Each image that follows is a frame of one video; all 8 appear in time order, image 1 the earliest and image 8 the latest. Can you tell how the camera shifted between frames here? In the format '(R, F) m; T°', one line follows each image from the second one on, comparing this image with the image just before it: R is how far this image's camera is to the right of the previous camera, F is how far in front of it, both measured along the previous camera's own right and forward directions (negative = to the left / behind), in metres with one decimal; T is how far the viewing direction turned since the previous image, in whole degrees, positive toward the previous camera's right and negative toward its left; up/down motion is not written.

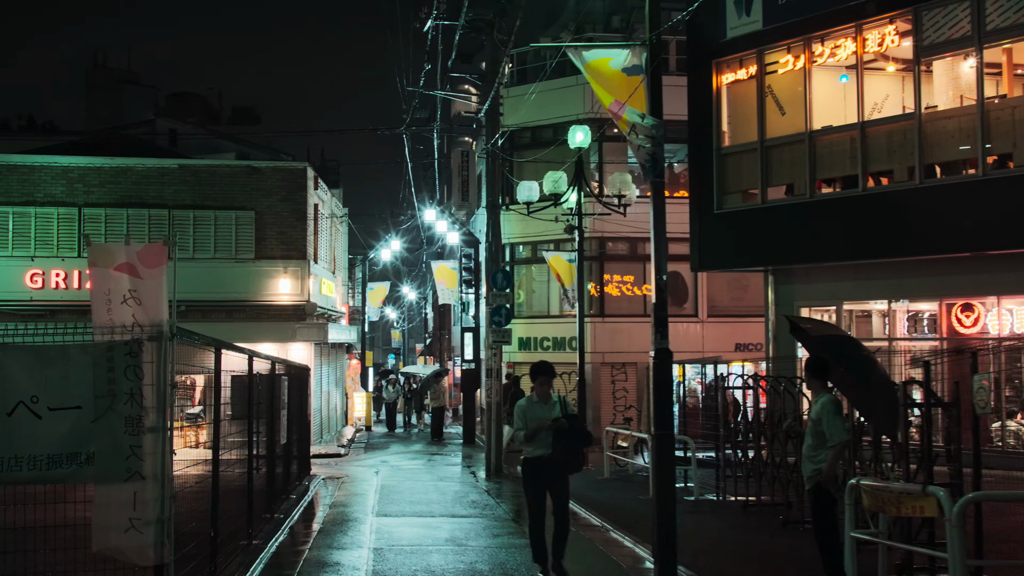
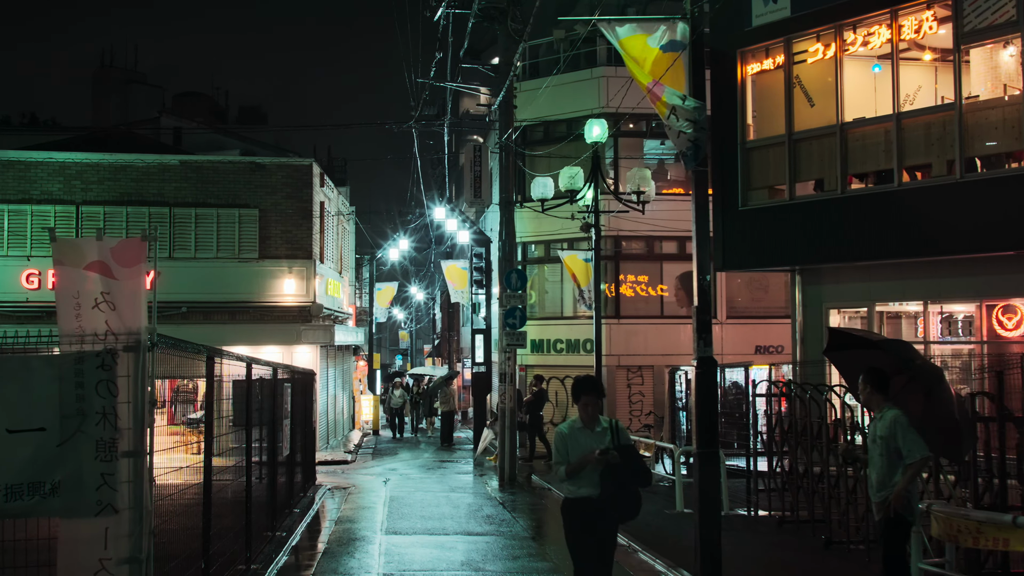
(-0.1, +0.7) m; 0°
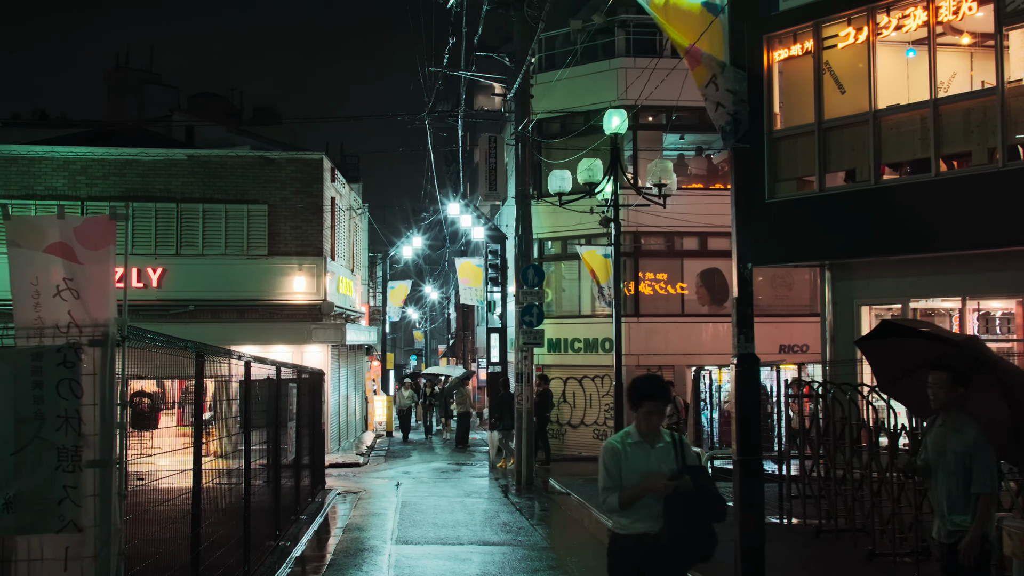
(0.0, +0.6) m; -1°
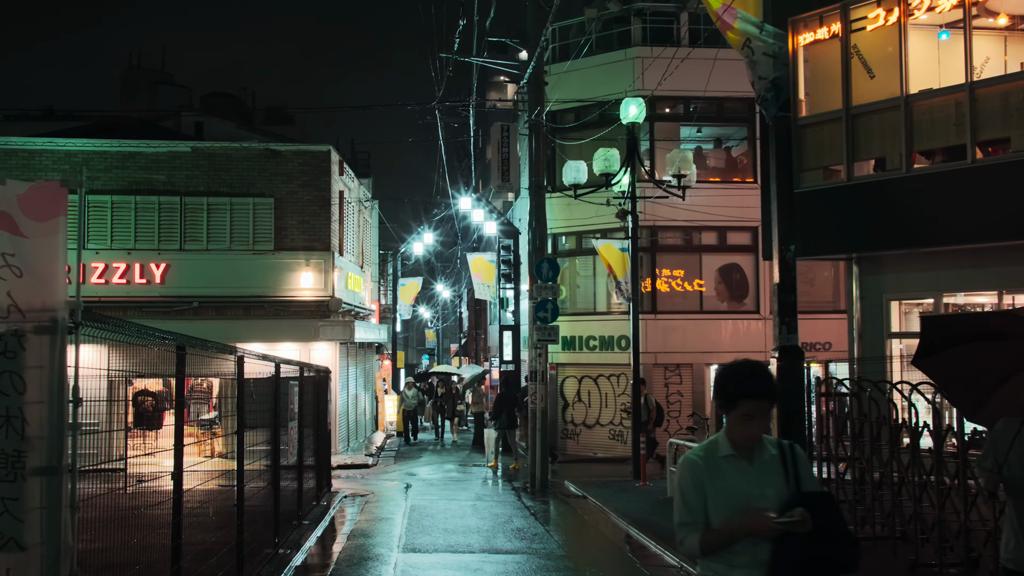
(0.0, +0.6) m; -1°
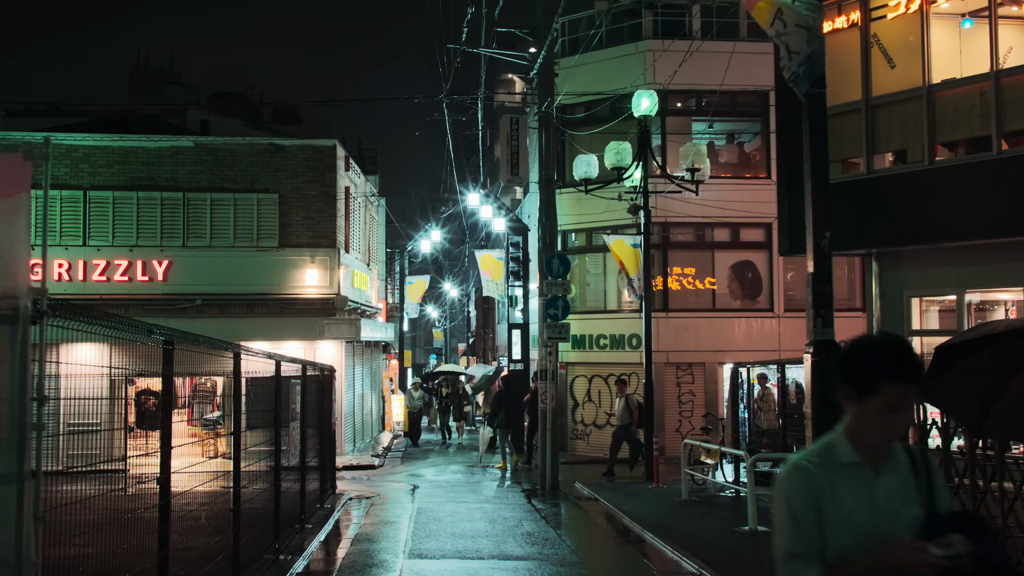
(0.0, +0.4) m; 0°
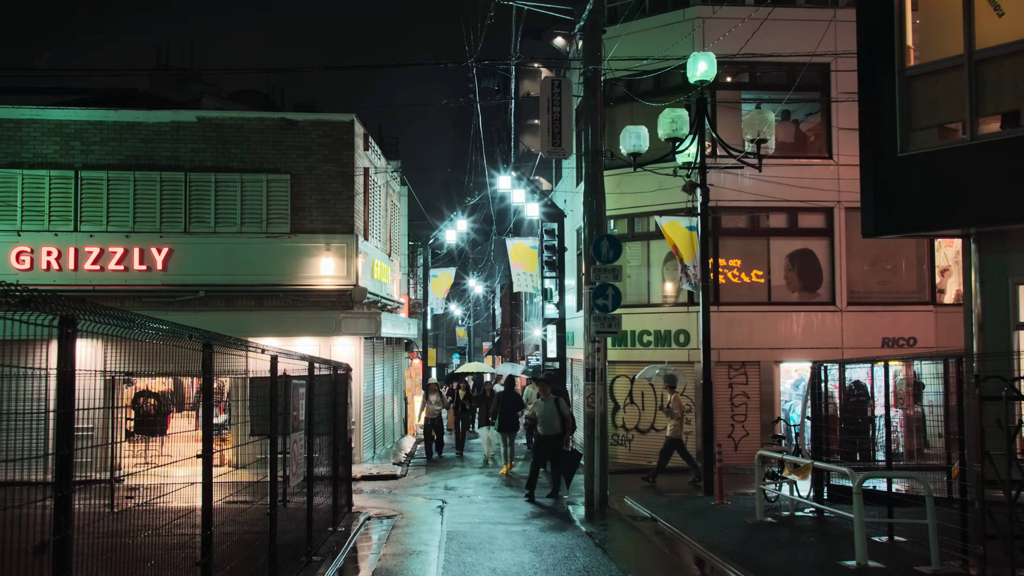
(-0.2, +1.7) m; -1°
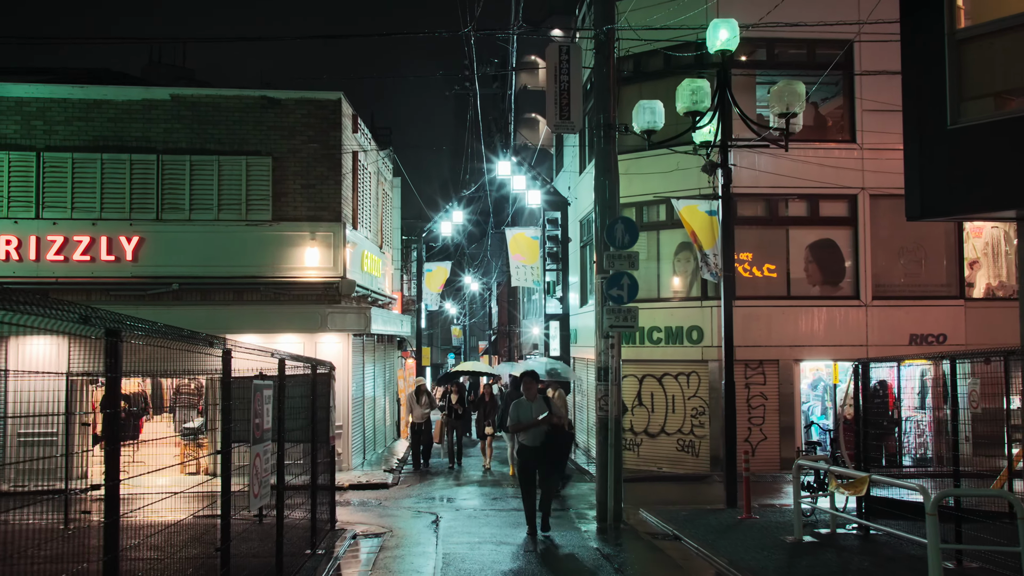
(-0.1, +1.2) m; 0°
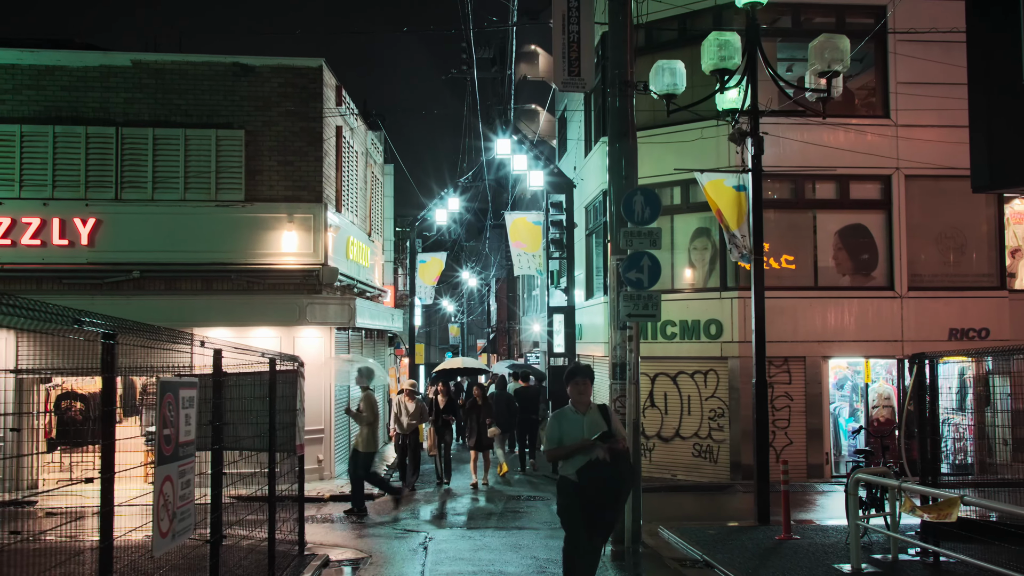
(0.0, +1.5) m; 0°
